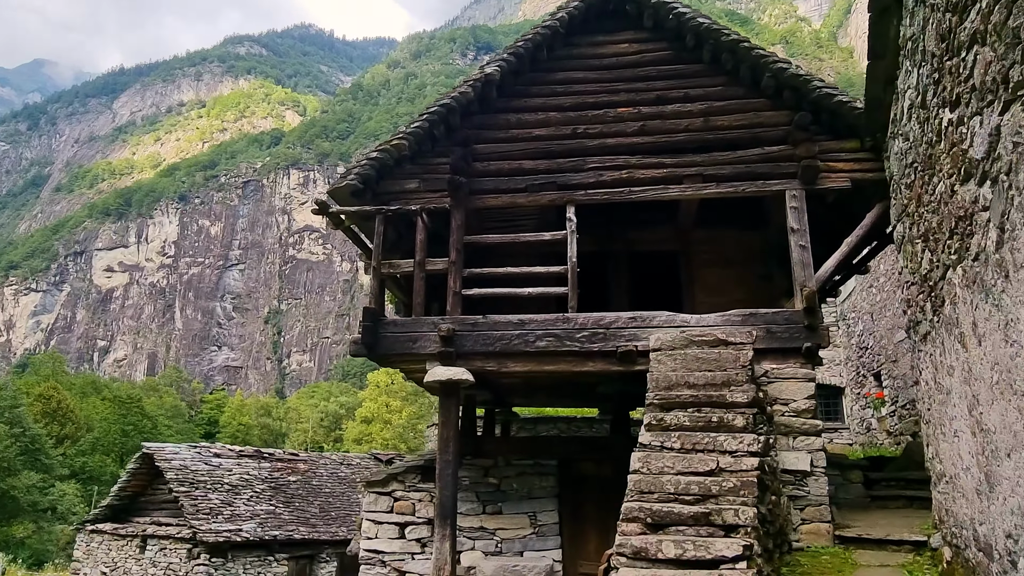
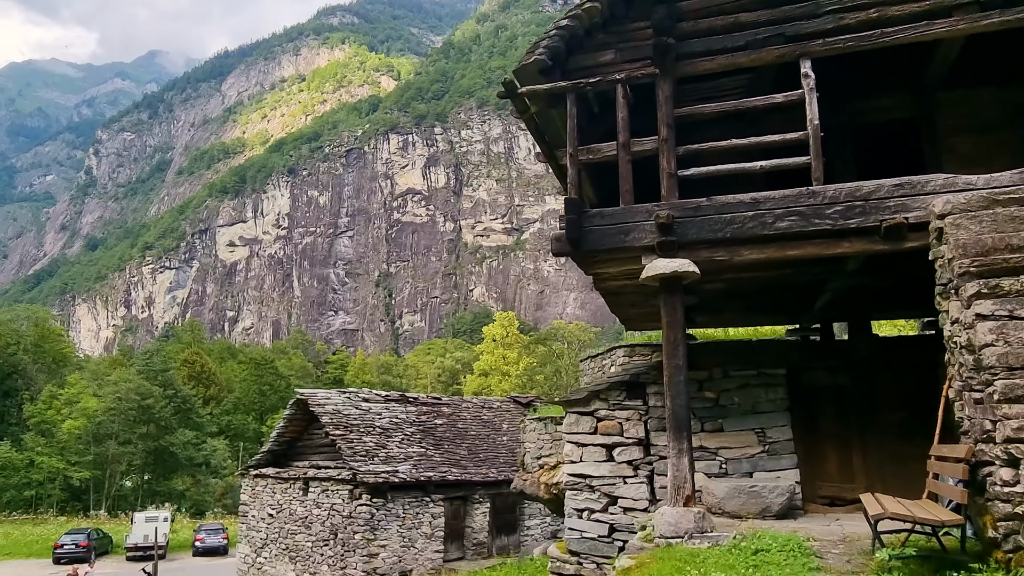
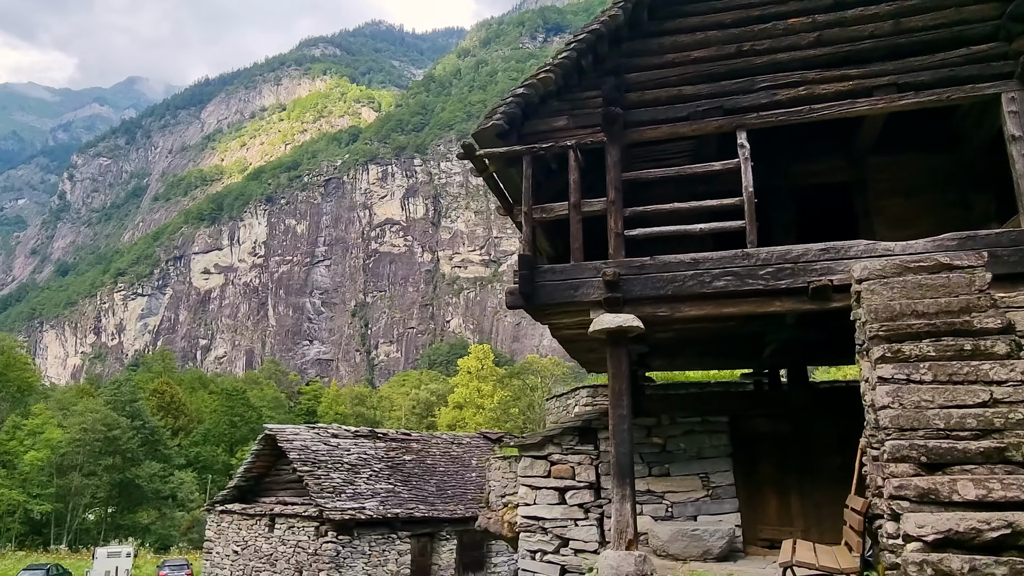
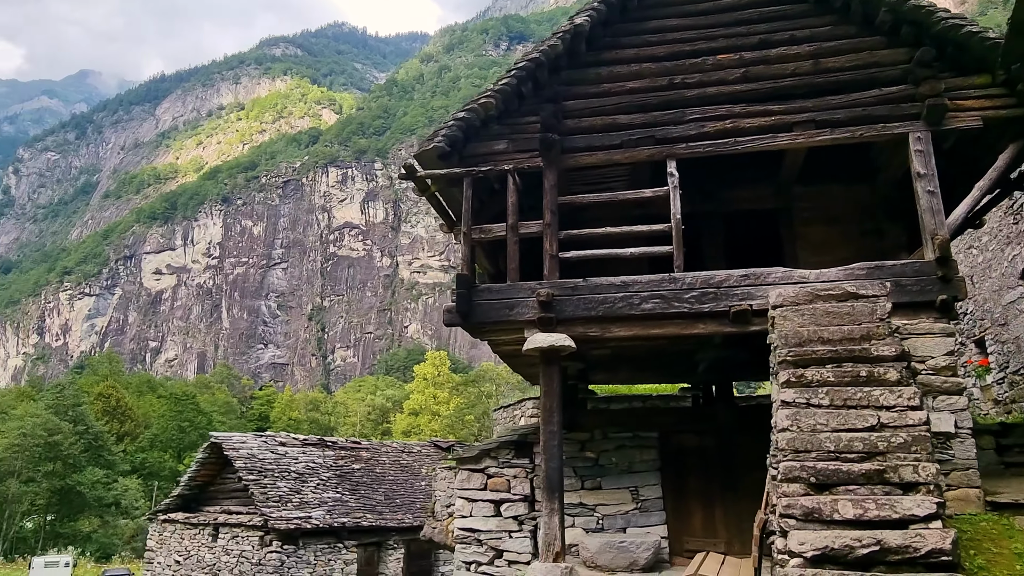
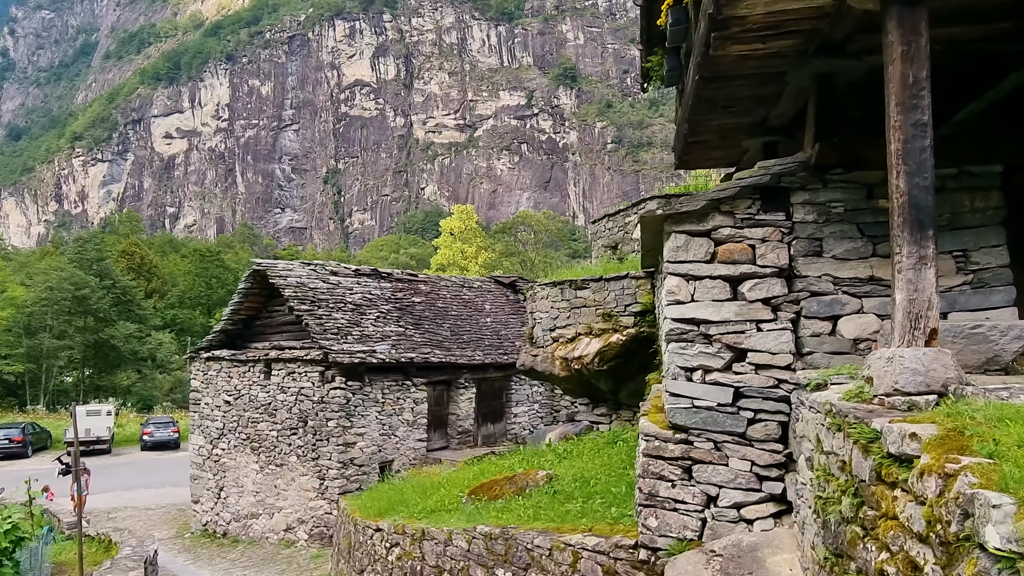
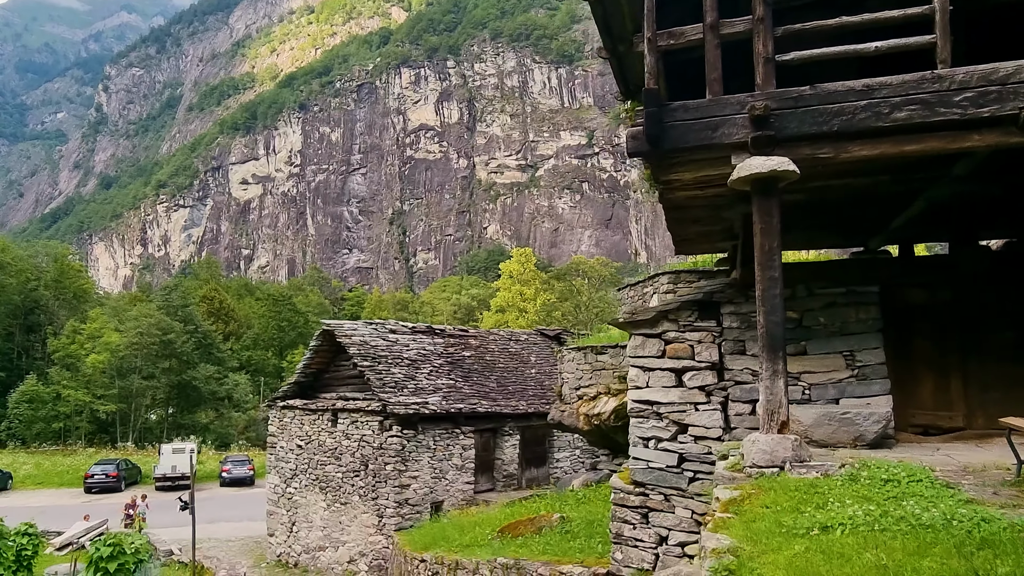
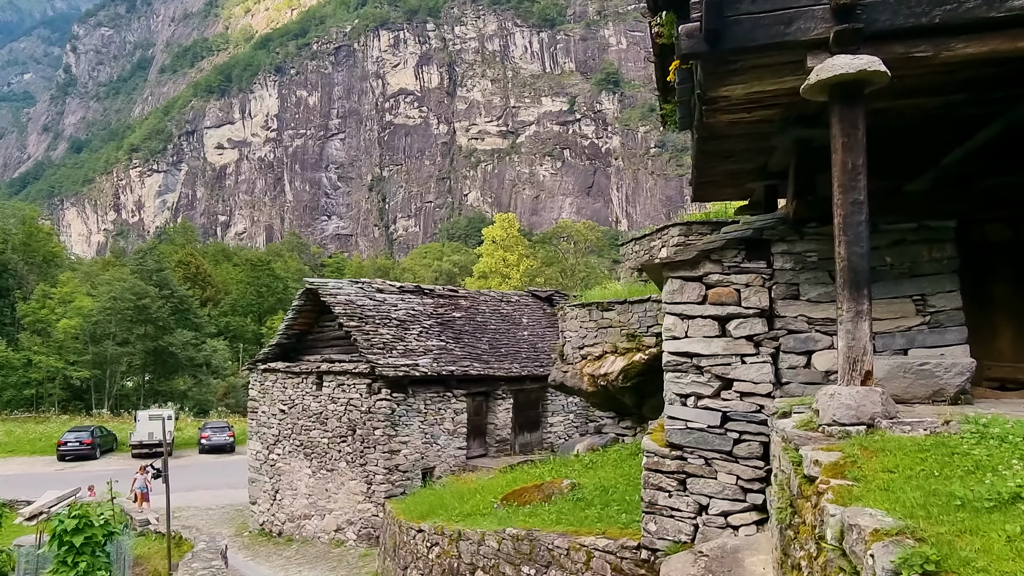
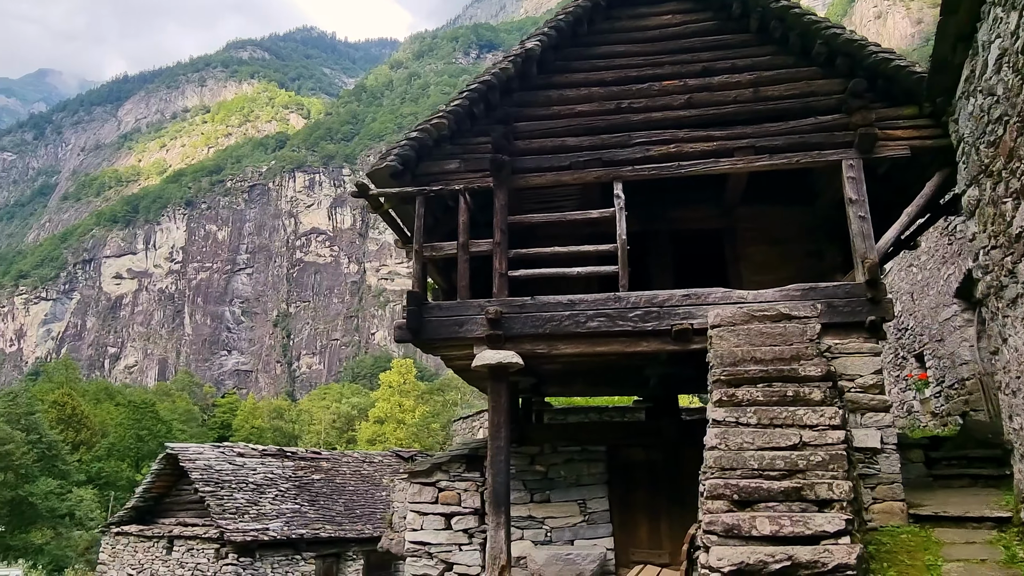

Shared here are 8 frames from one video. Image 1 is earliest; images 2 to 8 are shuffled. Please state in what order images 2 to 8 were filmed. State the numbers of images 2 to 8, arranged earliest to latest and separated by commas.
8, 4, 3, 2, 6, 7, 5
